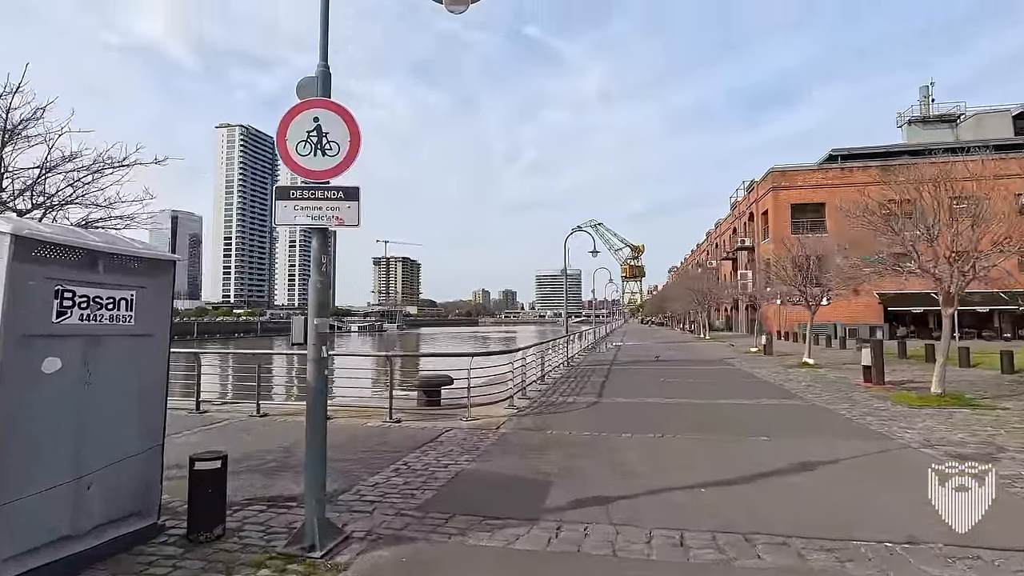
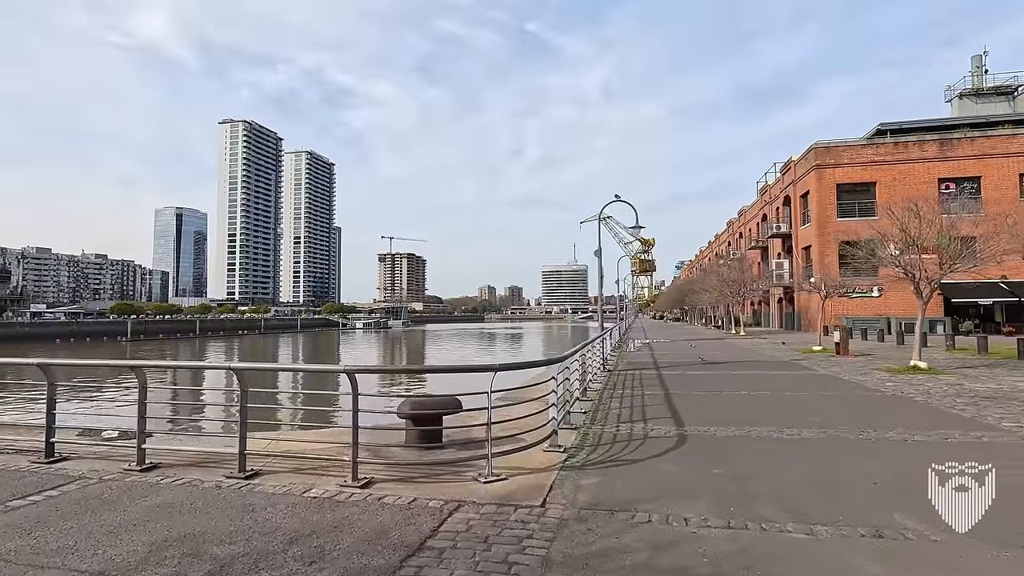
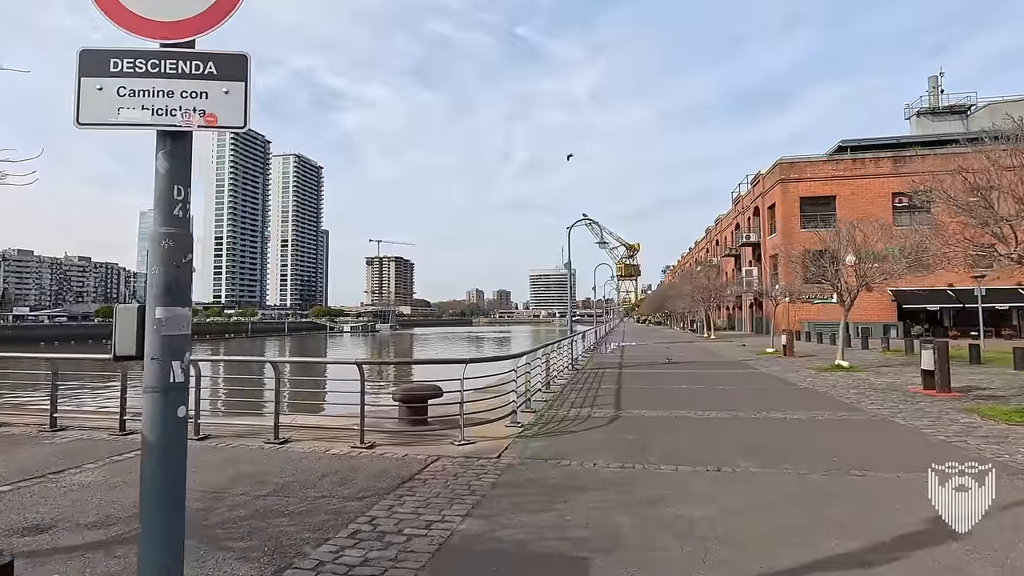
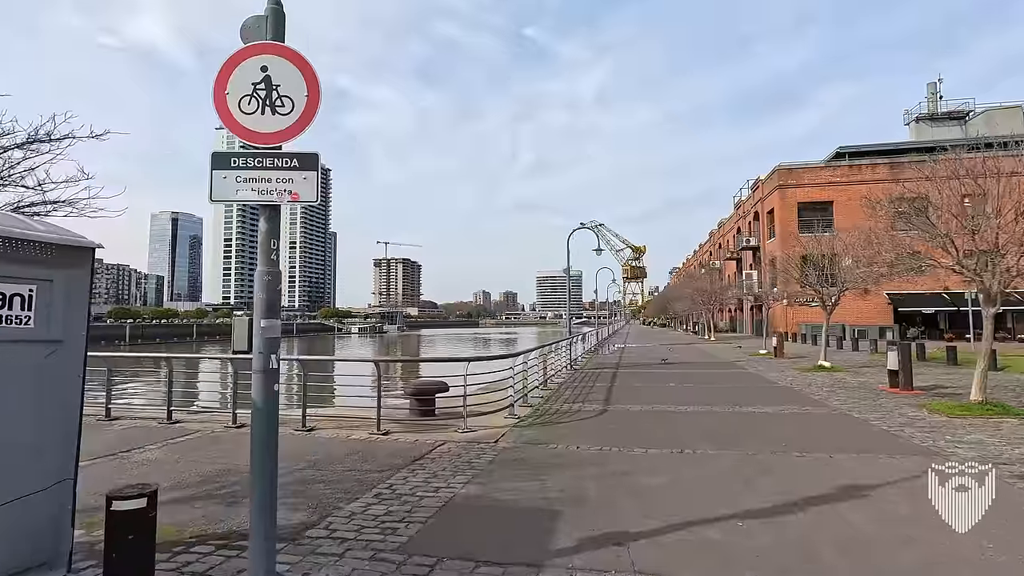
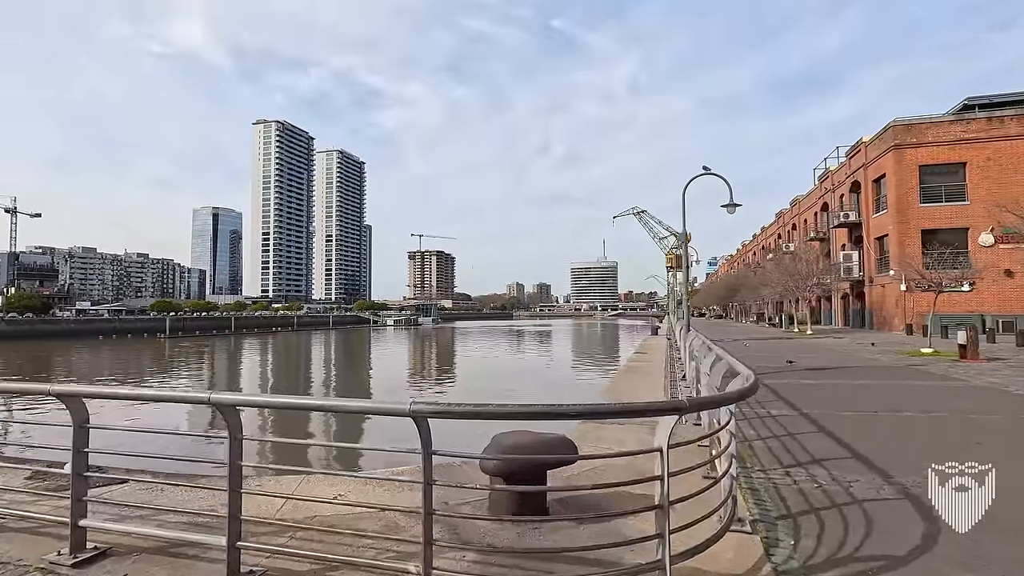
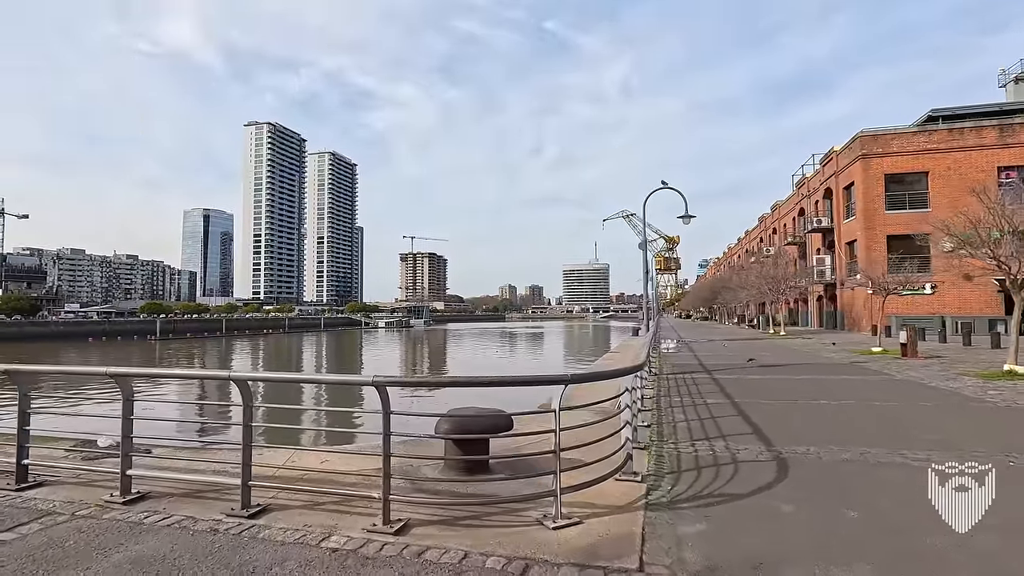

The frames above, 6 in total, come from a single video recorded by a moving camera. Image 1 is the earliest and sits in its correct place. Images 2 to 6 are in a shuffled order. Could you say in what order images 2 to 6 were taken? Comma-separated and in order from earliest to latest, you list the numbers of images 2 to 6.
4, 3, 2, 6, 5
